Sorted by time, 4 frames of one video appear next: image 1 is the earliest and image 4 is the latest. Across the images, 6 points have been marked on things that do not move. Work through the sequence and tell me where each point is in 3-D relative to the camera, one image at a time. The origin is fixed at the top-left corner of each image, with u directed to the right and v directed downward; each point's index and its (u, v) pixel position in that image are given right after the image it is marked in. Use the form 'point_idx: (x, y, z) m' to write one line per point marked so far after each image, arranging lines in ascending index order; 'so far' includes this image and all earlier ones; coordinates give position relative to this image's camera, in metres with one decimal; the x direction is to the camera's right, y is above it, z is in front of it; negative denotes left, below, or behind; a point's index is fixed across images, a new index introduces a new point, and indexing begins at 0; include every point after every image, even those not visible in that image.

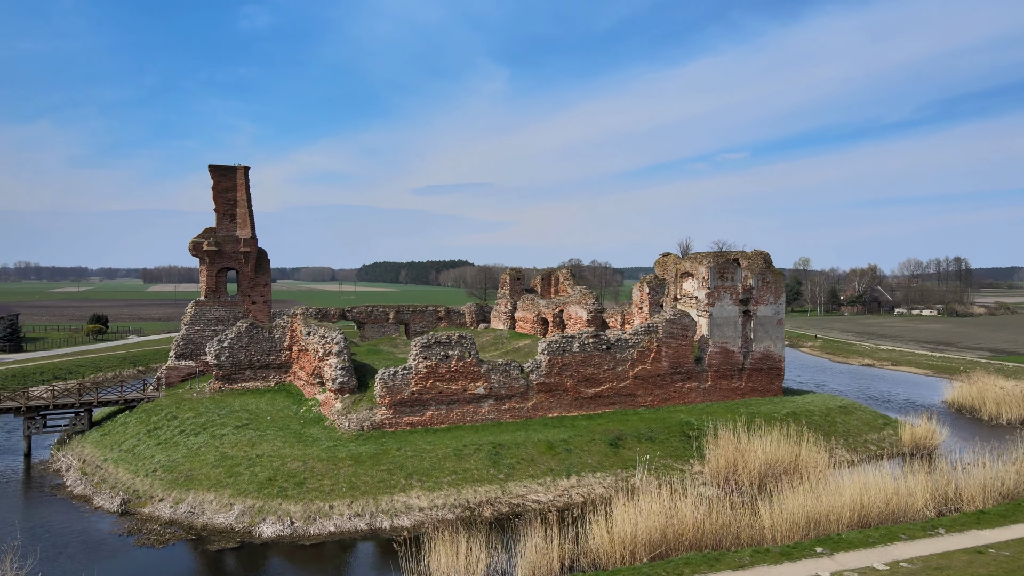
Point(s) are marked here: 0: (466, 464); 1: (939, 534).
0: (-1.0, -3.8, +12.5) m
1: (+6.3, -3.6, +8.5) m
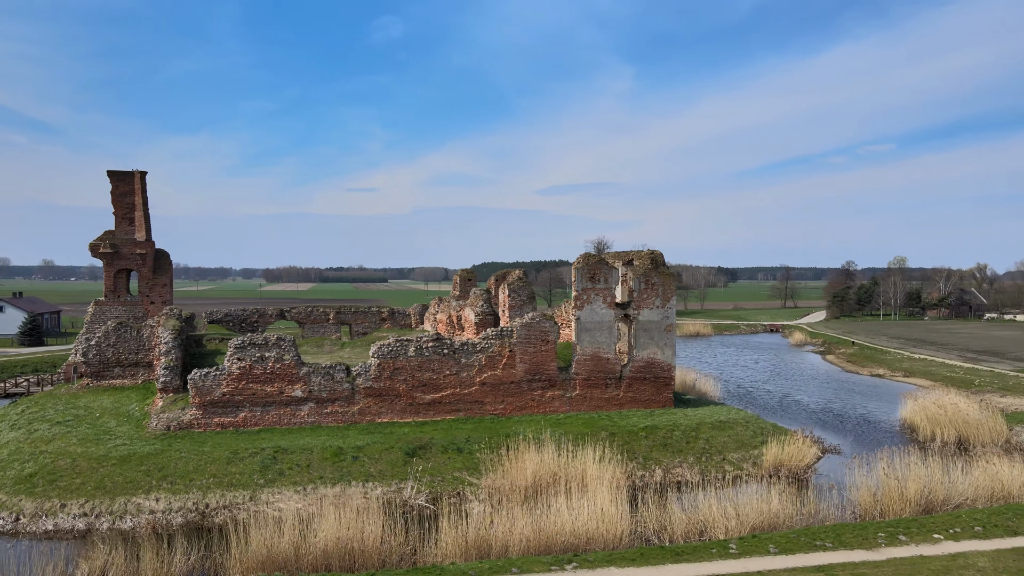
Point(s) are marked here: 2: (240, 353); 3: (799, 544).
0: (-6.0, -3.9, +12.3) m
1: (+0.8, -3.7, +7.5) m
2: (-6.9, -1.7, +14.7) m
3: (+4.0, -3.5, +8.0) m
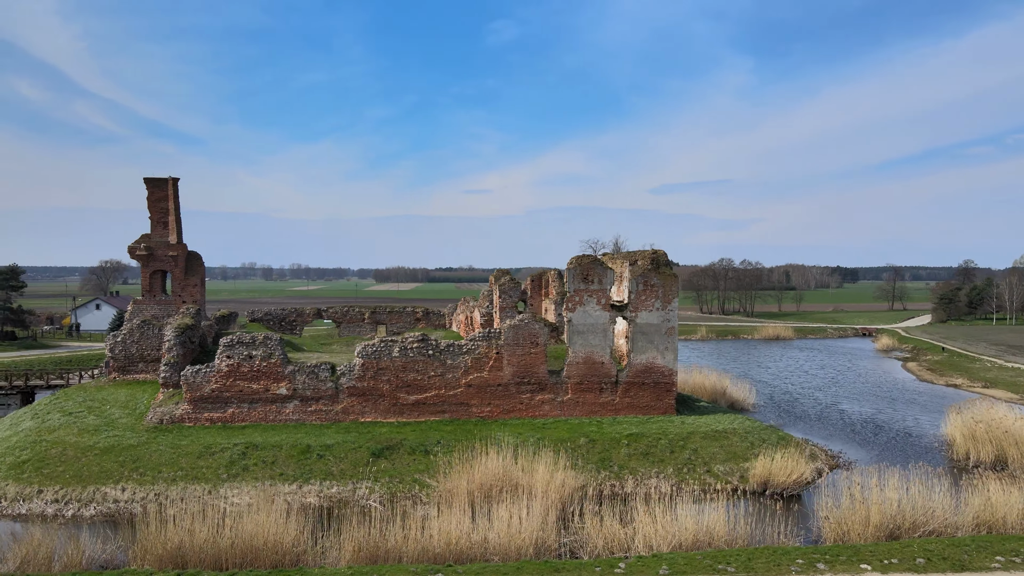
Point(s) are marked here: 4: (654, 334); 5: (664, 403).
0: (-6.9, -3.9, +12.8) m
1: (-0.8, -3.7, +7.1) m
2: (-7.5, -1.7, +15.3) m
3: (+2.4, -3.5, +7.2) m
4: (+4.2, -1.3, +17.0) m
5: (+4.5, -3.4, +17.0) m
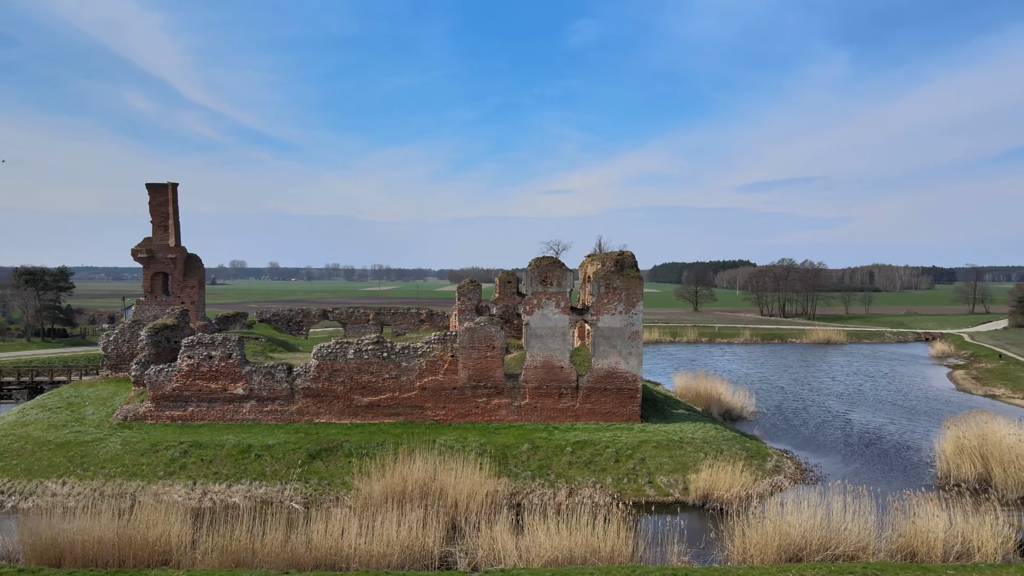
0: (-8.4, -3.9, +13.2) m
1: (-2.9, -3.7, +7.0) m
2: (-8.8, -1.7, +15.8) m
3: (+0.3, -3.6, +6.9) m
4: (+3.0, -1.4, +16.4) m
5: (+3.3, -3.5, +16.4) m
